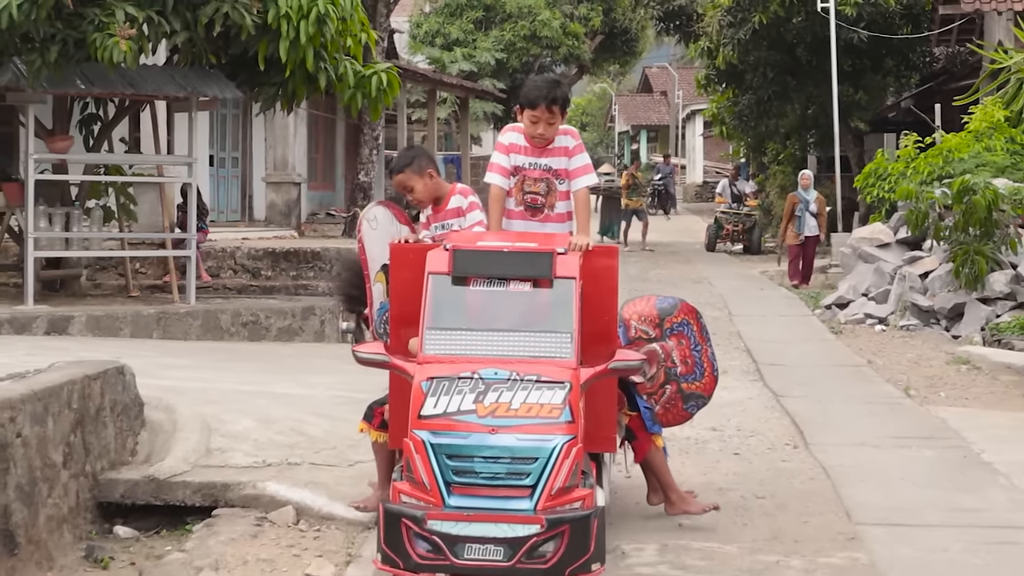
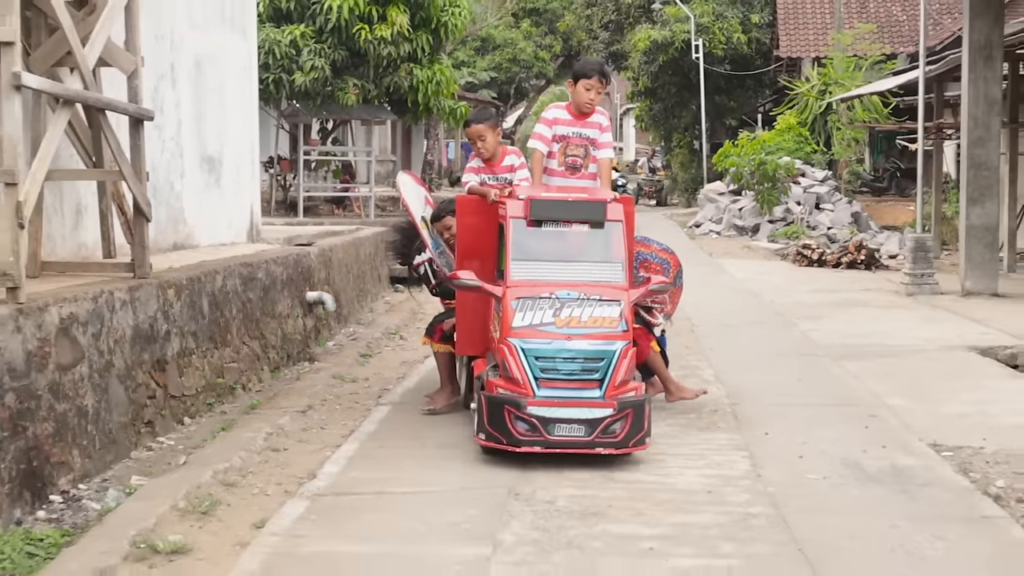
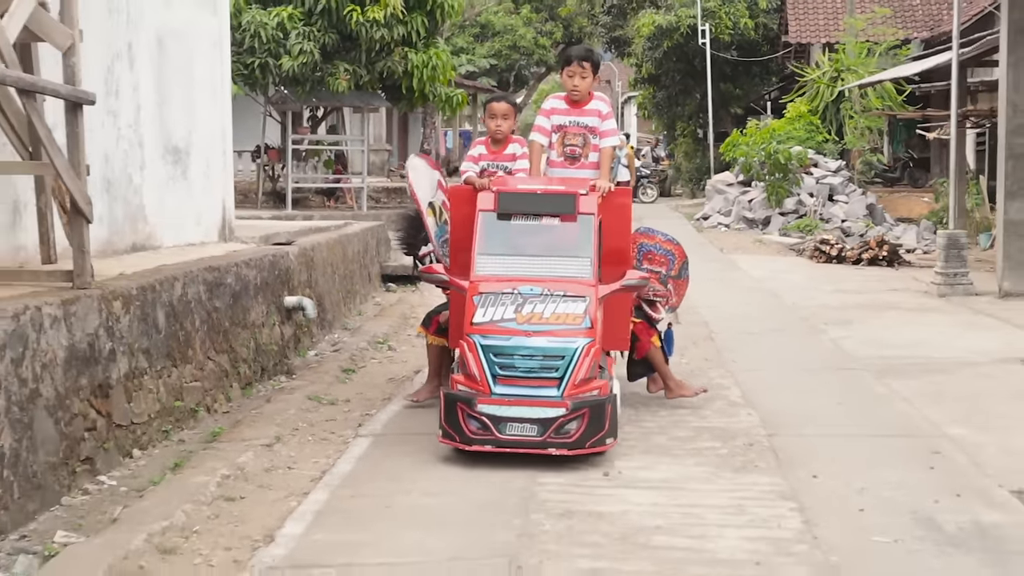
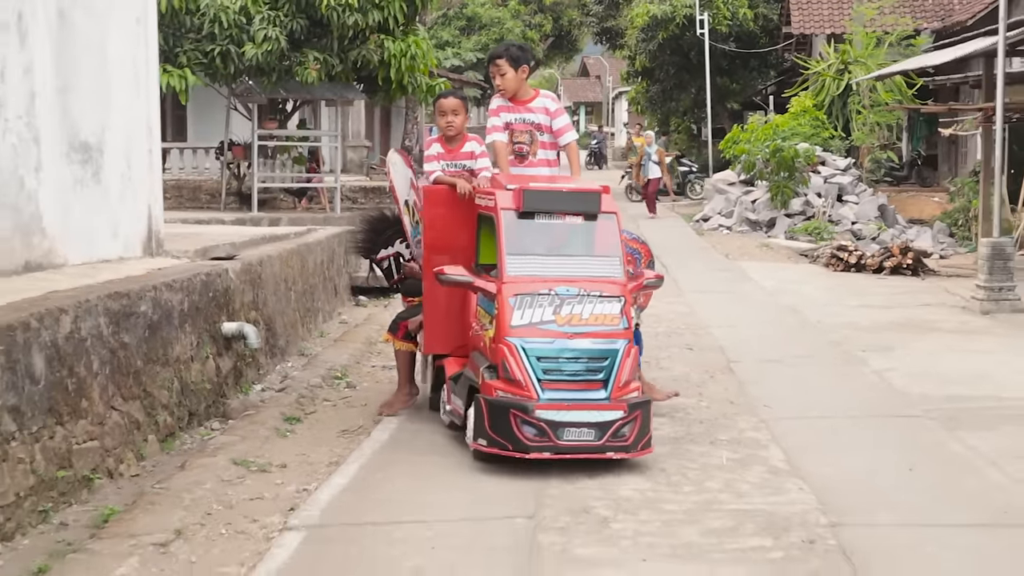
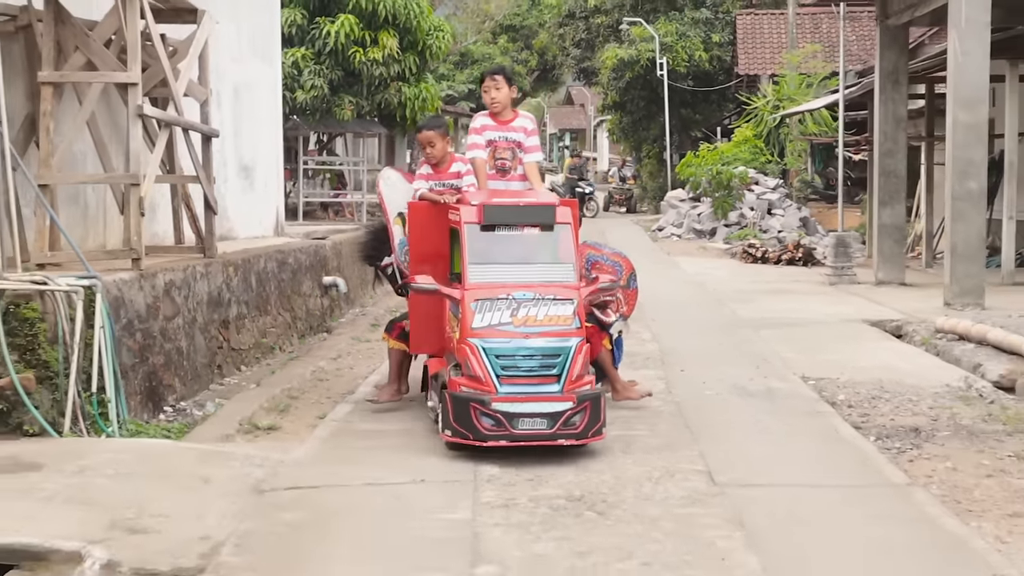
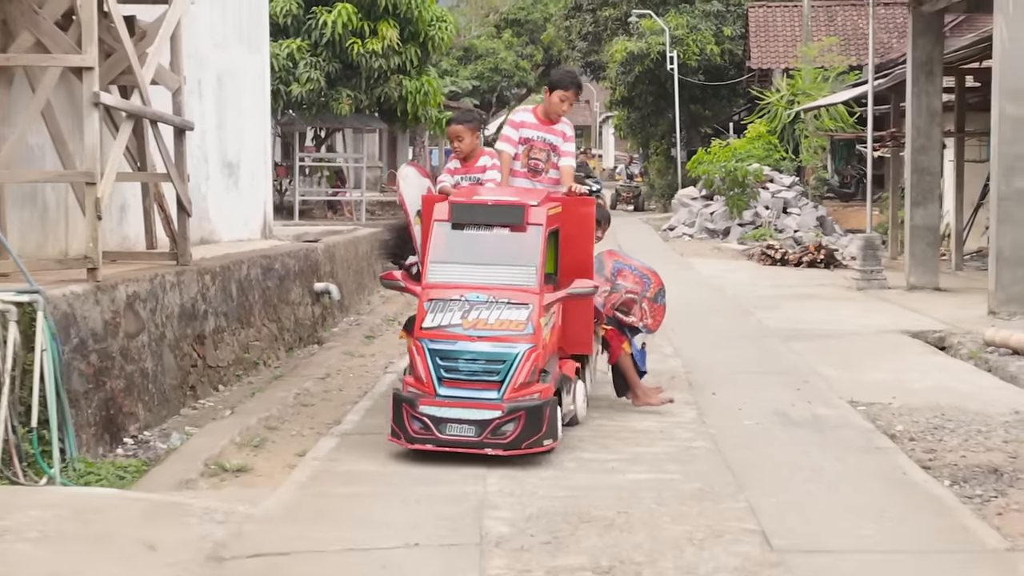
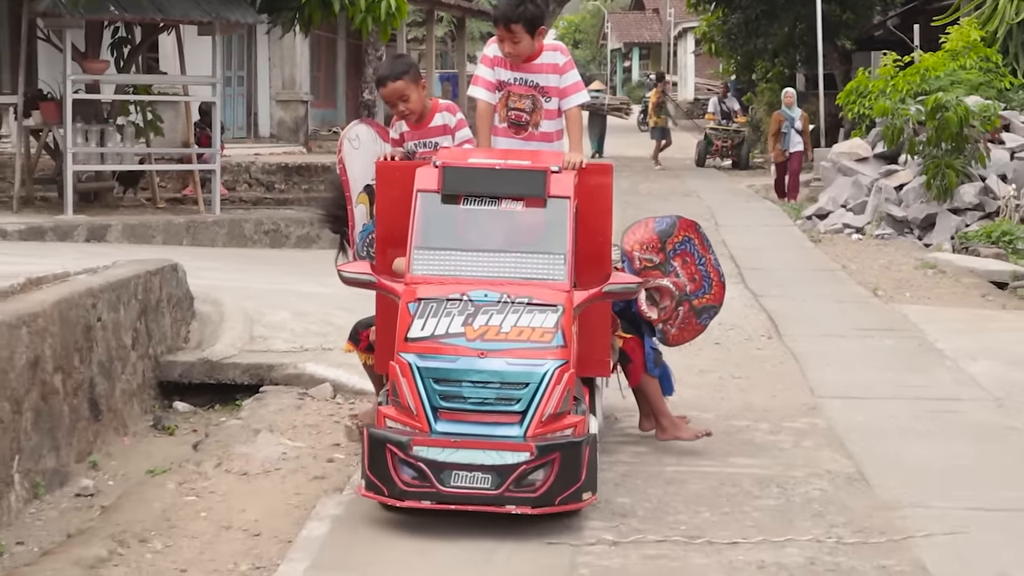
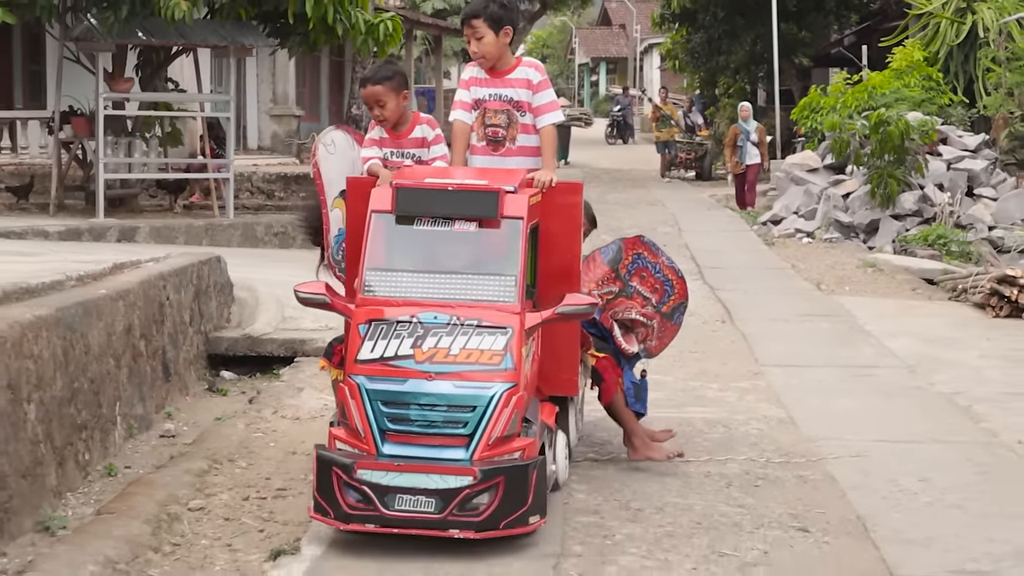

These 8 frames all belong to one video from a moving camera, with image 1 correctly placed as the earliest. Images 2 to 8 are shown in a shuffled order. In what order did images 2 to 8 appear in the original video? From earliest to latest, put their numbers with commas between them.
7, 8, 4, 3, 2, 6, 5
